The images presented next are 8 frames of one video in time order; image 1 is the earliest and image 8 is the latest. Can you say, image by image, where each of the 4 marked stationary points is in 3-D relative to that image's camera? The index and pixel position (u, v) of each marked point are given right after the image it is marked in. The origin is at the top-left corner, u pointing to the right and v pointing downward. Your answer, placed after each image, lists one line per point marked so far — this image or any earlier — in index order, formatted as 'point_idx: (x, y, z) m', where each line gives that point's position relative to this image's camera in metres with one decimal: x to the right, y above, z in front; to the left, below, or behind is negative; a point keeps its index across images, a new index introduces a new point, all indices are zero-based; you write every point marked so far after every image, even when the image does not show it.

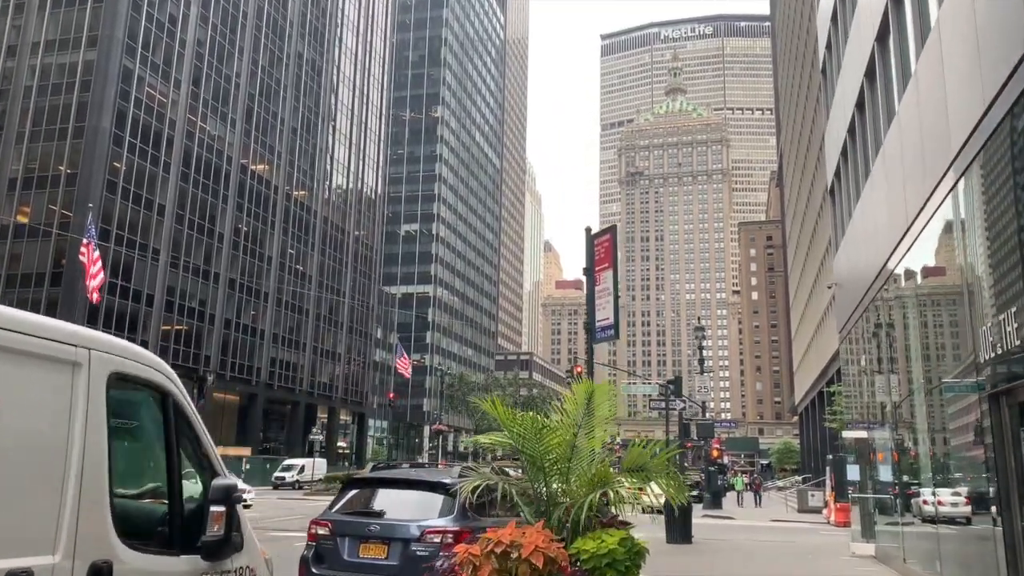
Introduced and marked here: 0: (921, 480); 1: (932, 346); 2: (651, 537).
0: (+6.6, -3.1, +13.0) m
1: (+6.4, -0.9, +12.4) m
2: (+3.3, -6.3, +19.7) m
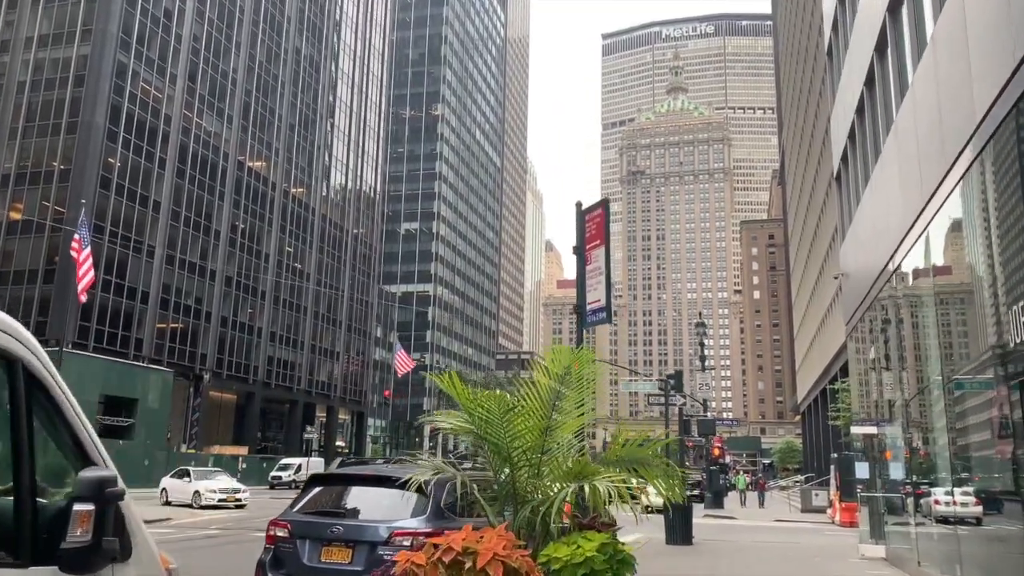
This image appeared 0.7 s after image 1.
0: (+6.5, -2.9, +12.4) m
1: (+6.3, -0.8, +11.8) m
2: (+3.2, -6.1, +19.1) m
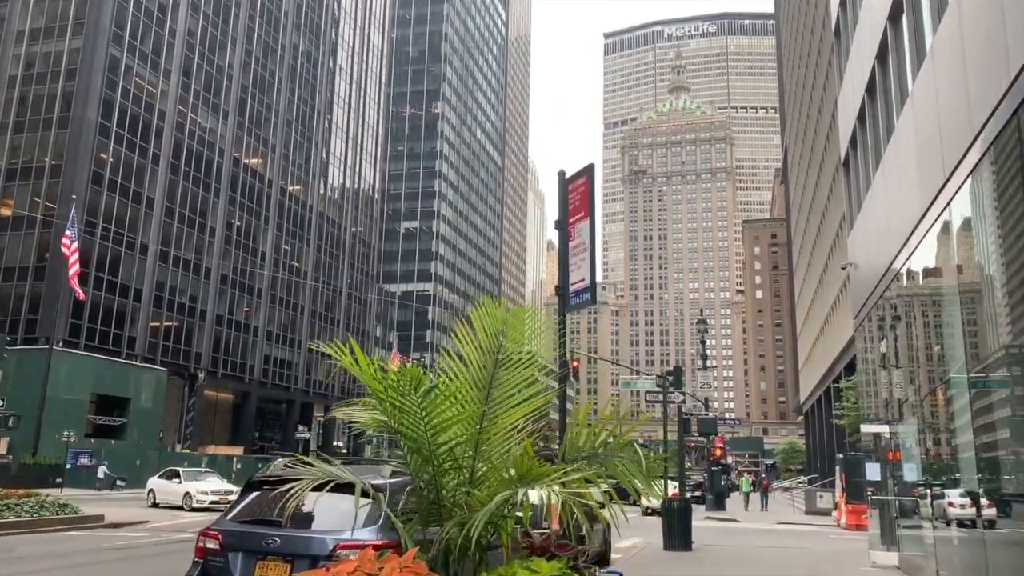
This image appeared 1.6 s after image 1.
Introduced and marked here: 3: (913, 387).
0: (+6.3, -2.8, +11.6) m
1: (+6.1, -0.6, +11.0) m
2: (+3.1, -5.9, +18.4) m
3: (+6.8, -1.7, +13.7) m
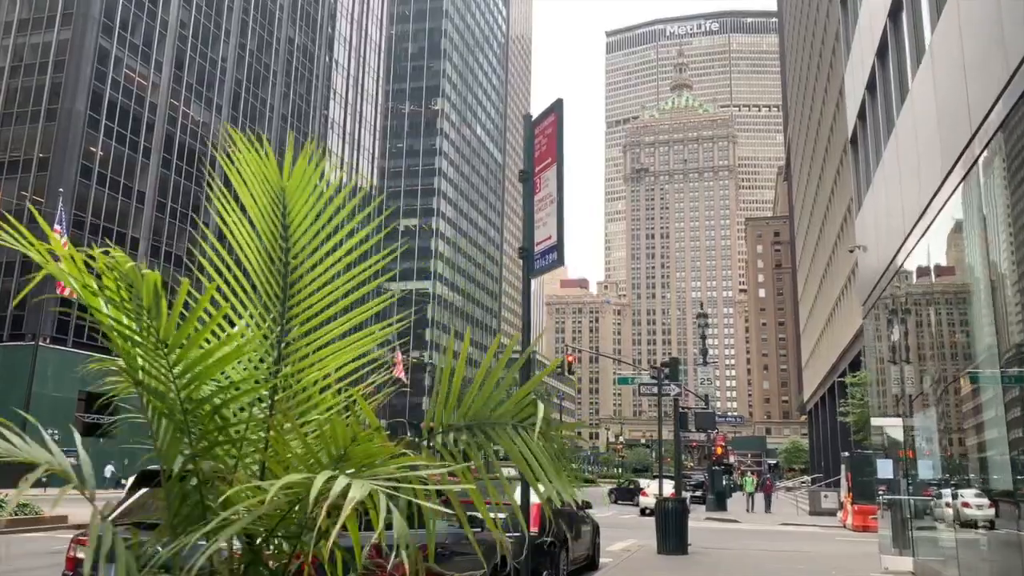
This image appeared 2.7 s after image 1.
0: (+6.1, -2.5, +10.7) m
1: (+5.8, -0.4, +10.1) m
2: (+2.8, -5.7, +17.5) m
3: (+6.6, -1.5, +12.7) m
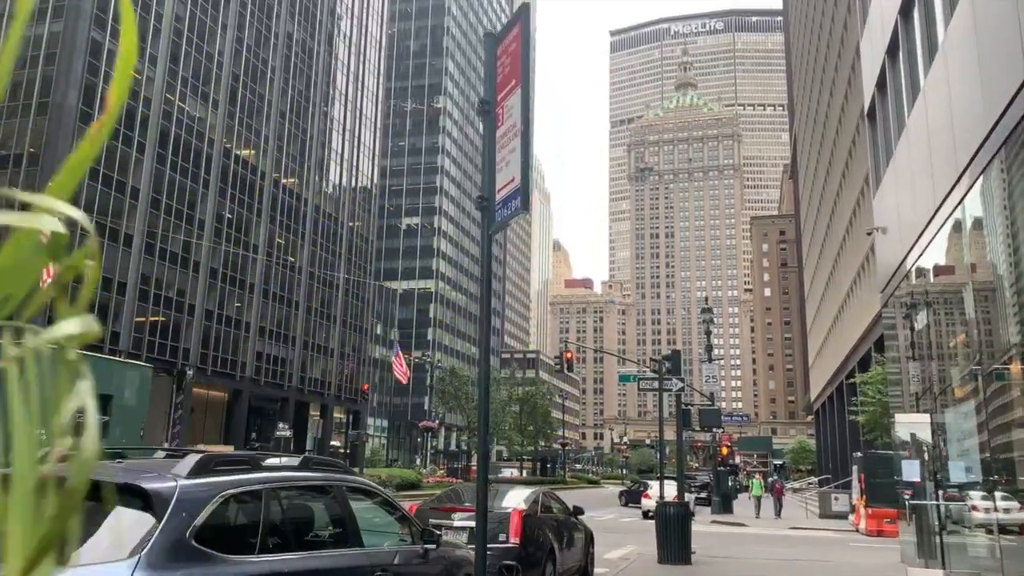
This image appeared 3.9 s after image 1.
0: (+5.9, -2.3, +9.7) m
1: (+5.6, -0.2, +9.1) m
2: (+2.7, -5.5, +16.5) m
3: (+6.4, -1.3, +11.7) m
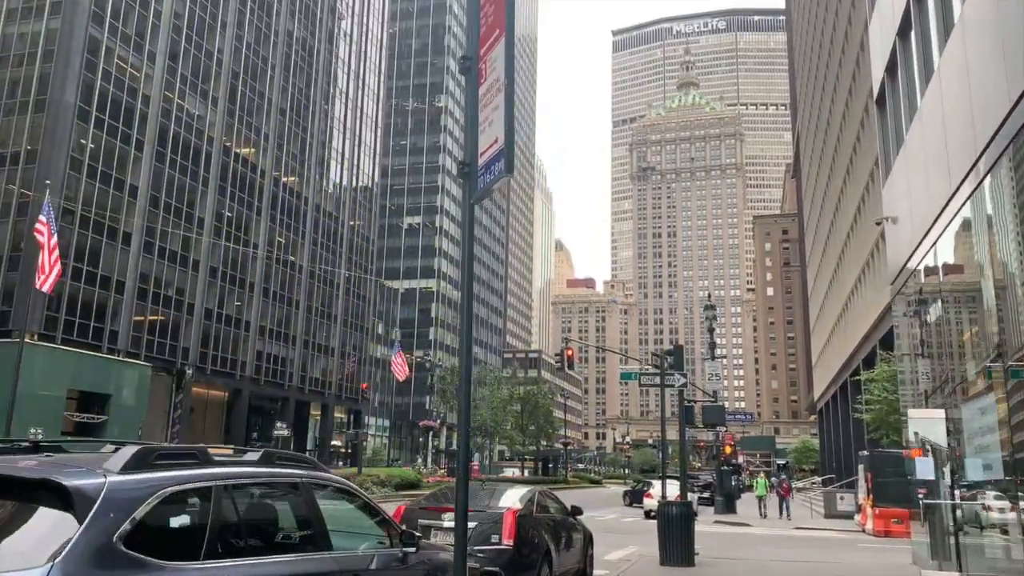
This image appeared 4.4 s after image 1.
0: (+5.8, -2.2, +9.3) m
1: (+5.6, -0.1, +8.7) m
2: (+2.7, -5.4, +16.1) m
3: (+6.4, -1.2, +11.3) m
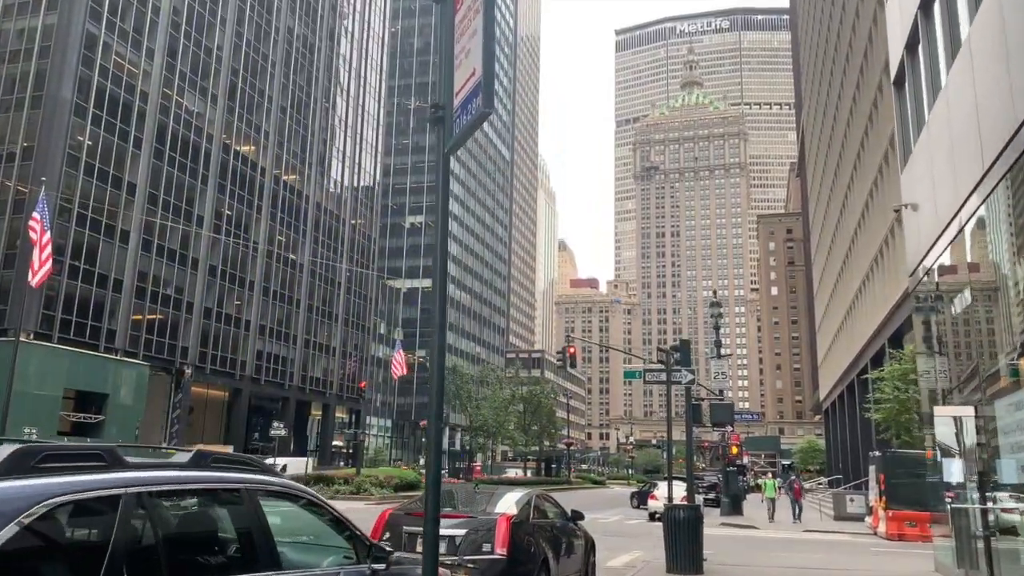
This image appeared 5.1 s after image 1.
0: (+5.8, -2.1, +8.7) m
1: (+5.5, +0.1, +8.1) m
2: (+2.7, -5.3, +15.5) m
3: (+6.3, -1.0, +10.7) m
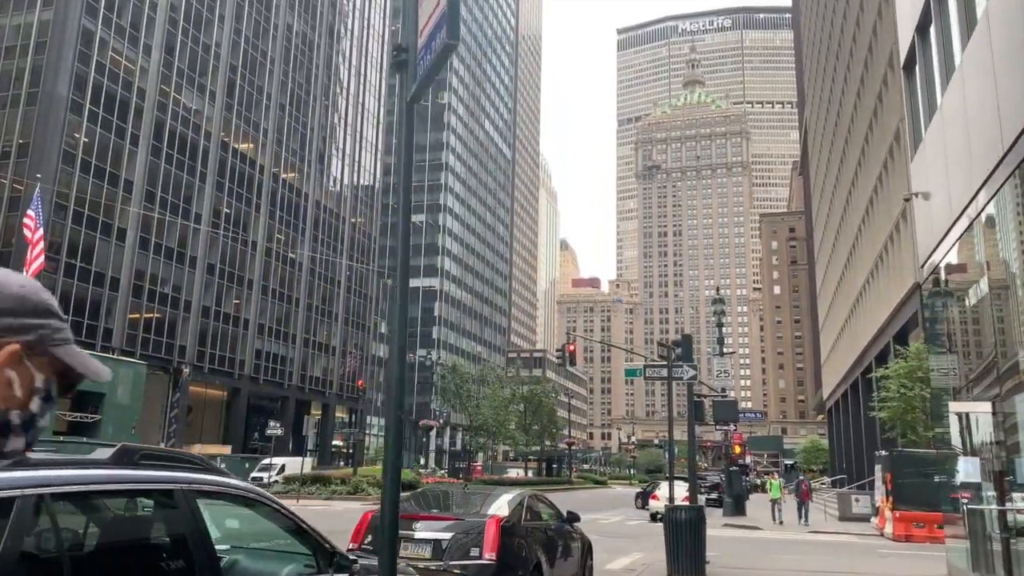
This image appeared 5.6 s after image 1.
0: (+5.7, -2.0, +8.3) m
1: (+5.5, +0.2, +7.7) m
2: (+2.6, -5.2, +15.1) m
3: (+6.3, -0.9, +10.3) m
